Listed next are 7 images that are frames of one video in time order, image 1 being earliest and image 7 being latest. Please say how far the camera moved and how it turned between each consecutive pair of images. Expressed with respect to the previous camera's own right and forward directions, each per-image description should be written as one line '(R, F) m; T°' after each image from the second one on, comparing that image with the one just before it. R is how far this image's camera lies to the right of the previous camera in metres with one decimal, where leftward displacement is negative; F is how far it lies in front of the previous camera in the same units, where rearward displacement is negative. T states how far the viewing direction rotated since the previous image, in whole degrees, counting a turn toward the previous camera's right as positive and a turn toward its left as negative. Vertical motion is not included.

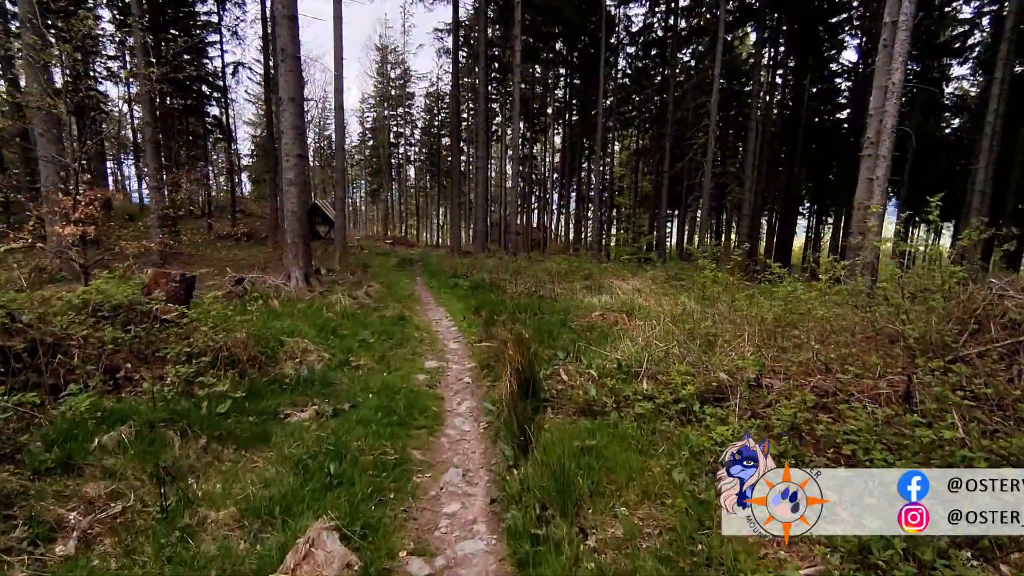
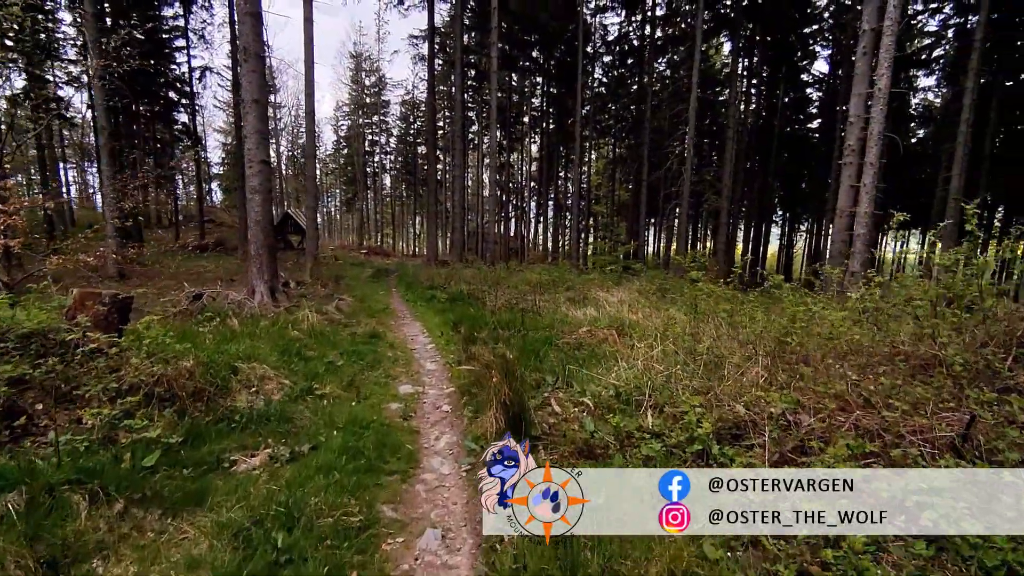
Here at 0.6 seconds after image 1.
(0.0, +0.4) m; +3°
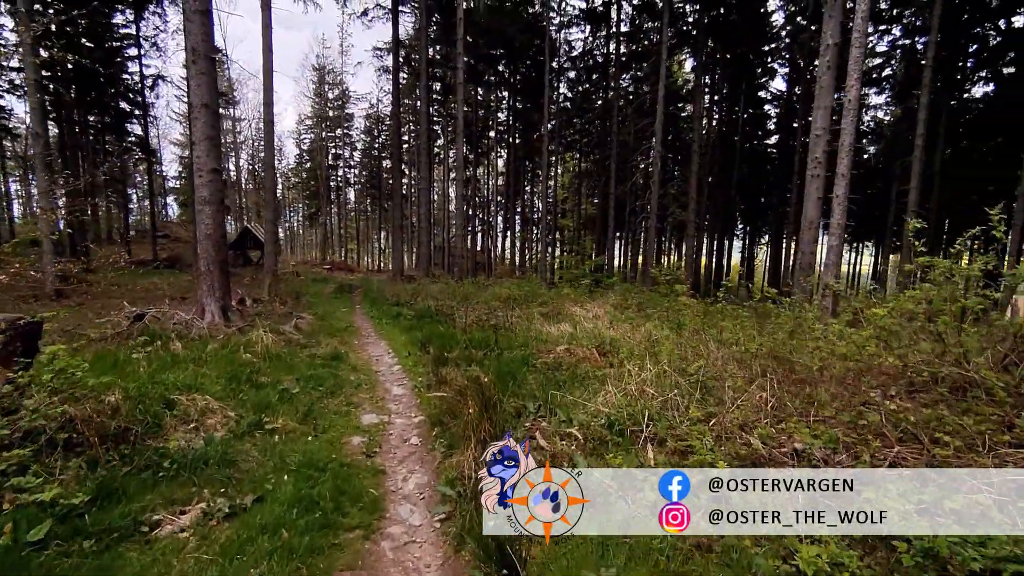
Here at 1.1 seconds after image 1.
(-0.1, +0.3) m; +4°
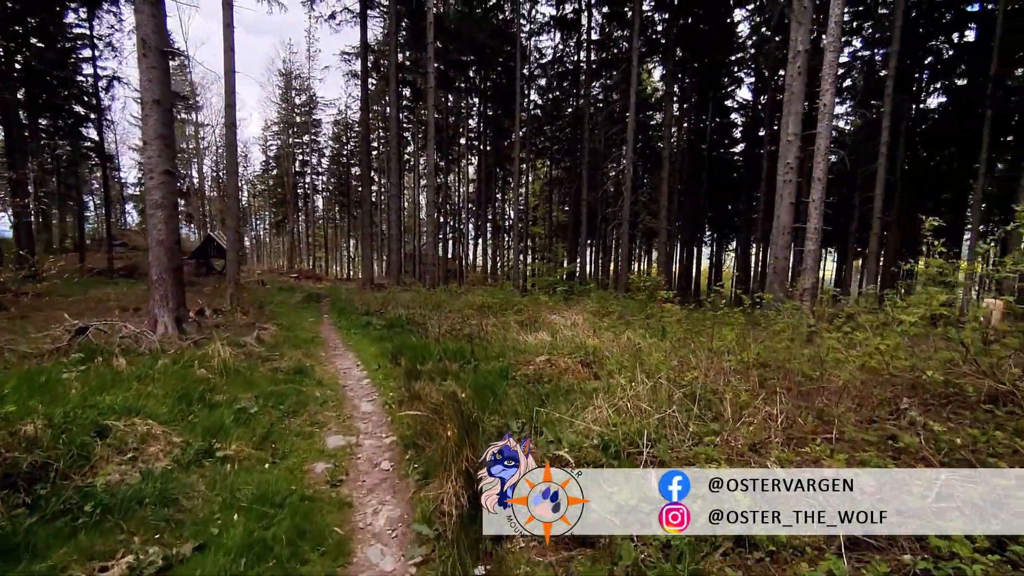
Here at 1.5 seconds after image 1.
(-0.1, +0.2) m; +4°
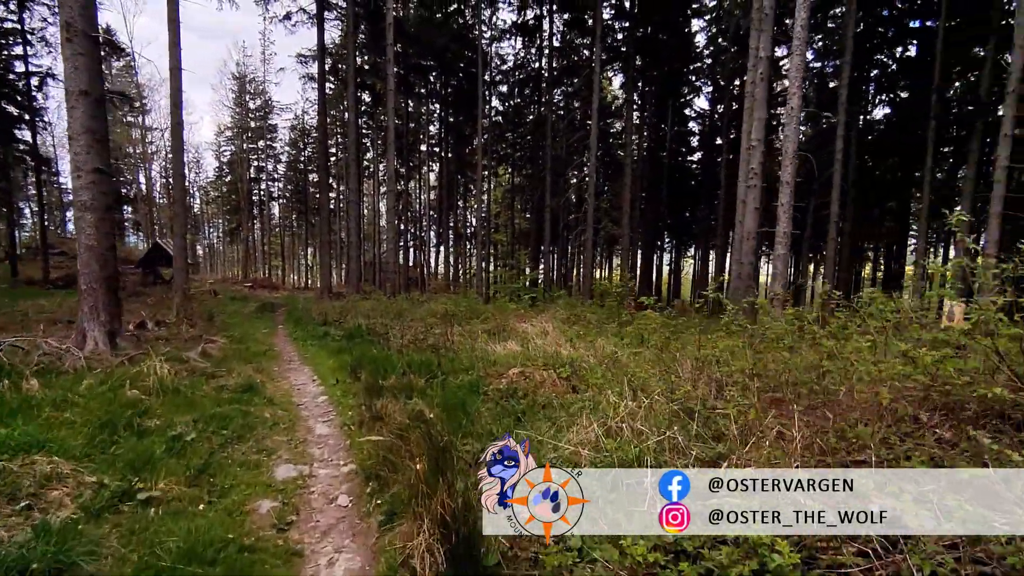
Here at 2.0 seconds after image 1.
(-0.1, +0.3) m; +5°
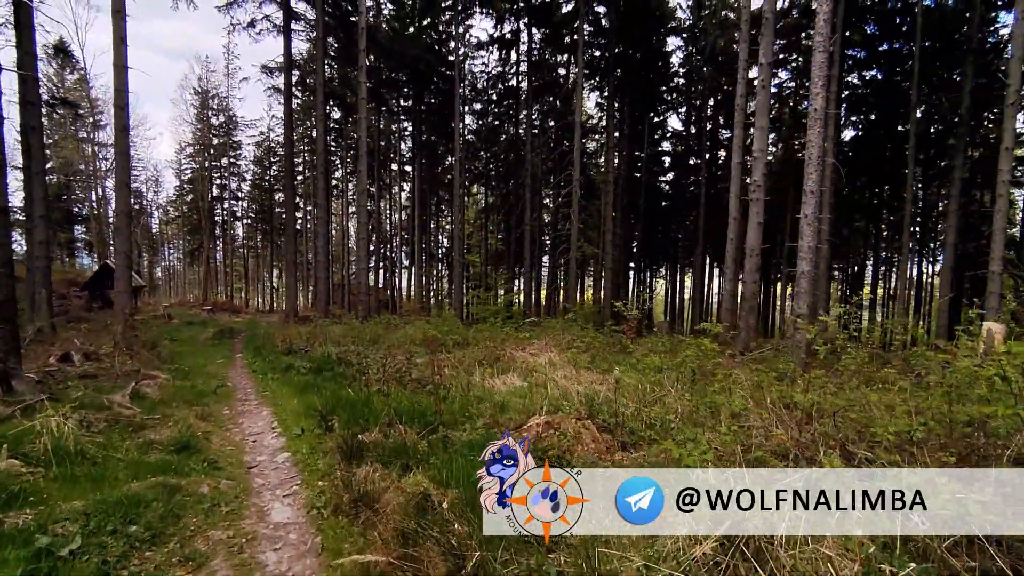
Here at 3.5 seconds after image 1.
(-0.4, +1.0) m; +4°
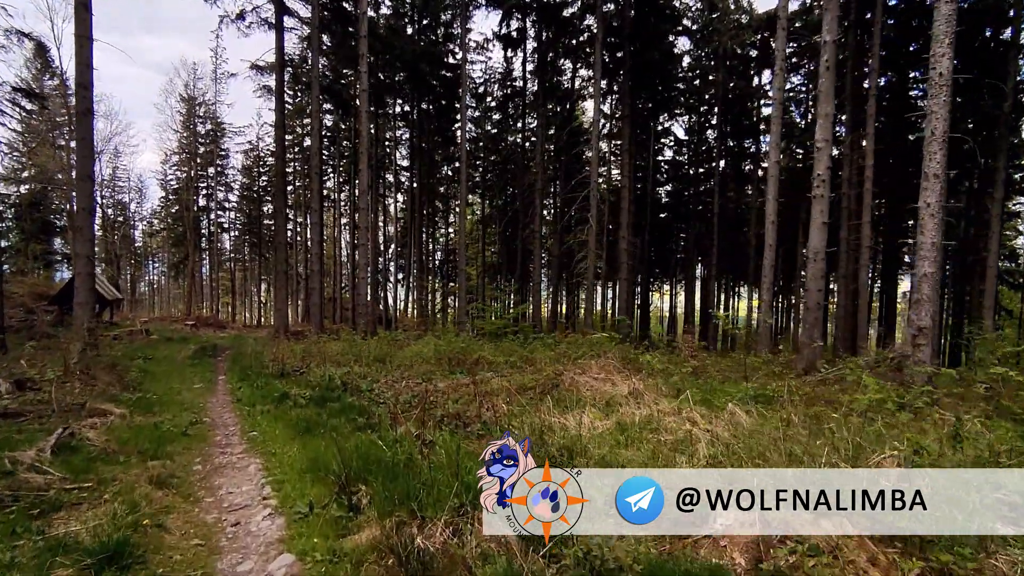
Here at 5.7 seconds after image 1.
(-0.9, +1.6) m; +1°
